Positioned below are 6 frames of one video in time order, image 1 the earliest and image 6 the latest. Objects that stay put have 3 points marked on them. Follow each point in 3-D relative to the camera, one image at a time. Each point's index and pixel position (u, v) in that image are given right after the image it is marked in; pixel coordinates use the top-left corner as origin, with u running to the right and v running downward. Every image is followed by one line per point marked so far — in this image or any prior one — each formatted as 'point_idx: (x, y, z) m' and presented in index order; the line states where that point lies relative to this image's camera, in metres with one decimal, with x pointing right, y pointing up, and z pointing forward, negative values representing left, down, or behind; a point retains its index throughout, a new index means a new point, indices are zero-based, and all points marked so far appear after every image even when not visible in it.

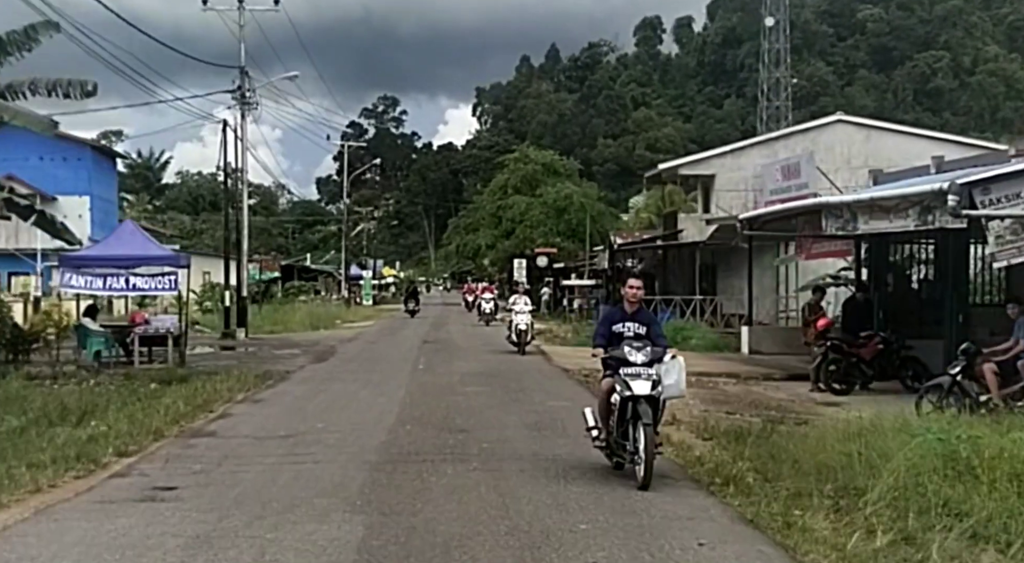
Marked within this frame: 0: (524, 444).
0: (+0.1, -1.7, +10.8) m
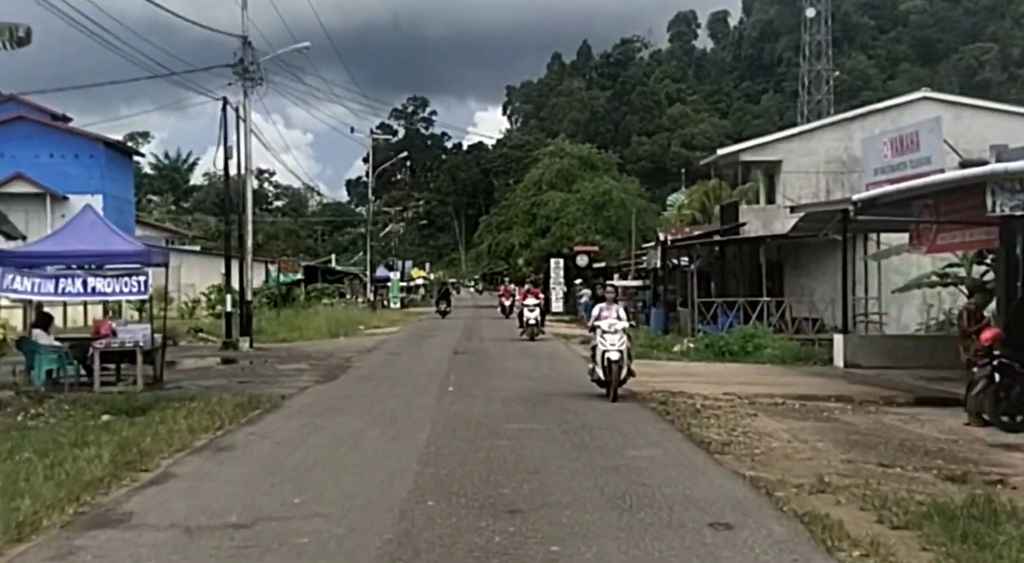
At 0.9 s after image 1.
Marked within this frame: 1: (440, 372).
0: (+0.7, -1.7, +6.5) m
1: (-1.4, -1.8, +19.6) m
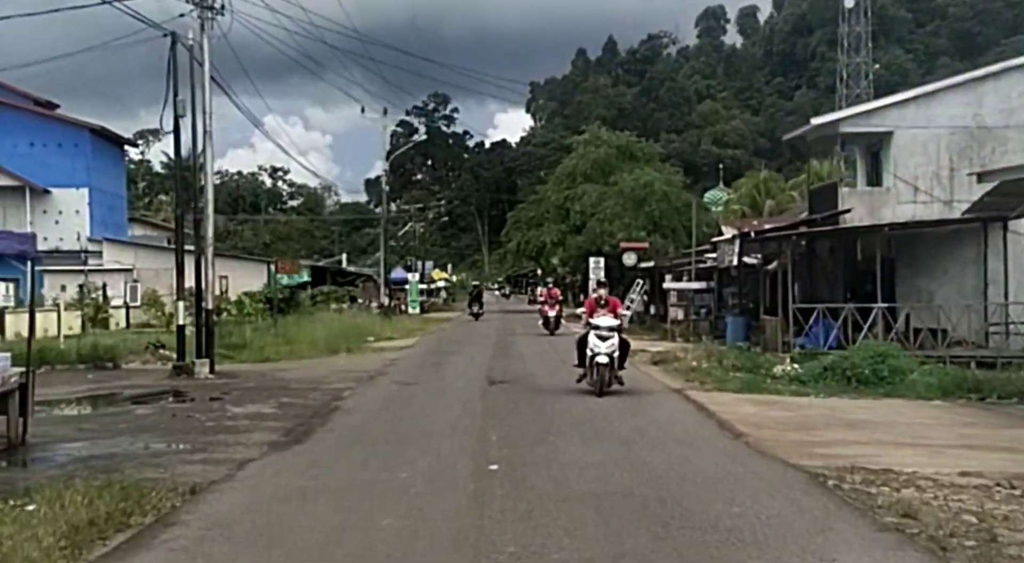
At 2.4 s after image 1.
0: (+1.3, -1.7, -0.5) m
1: (-0.5, -1.8, +12.7) m
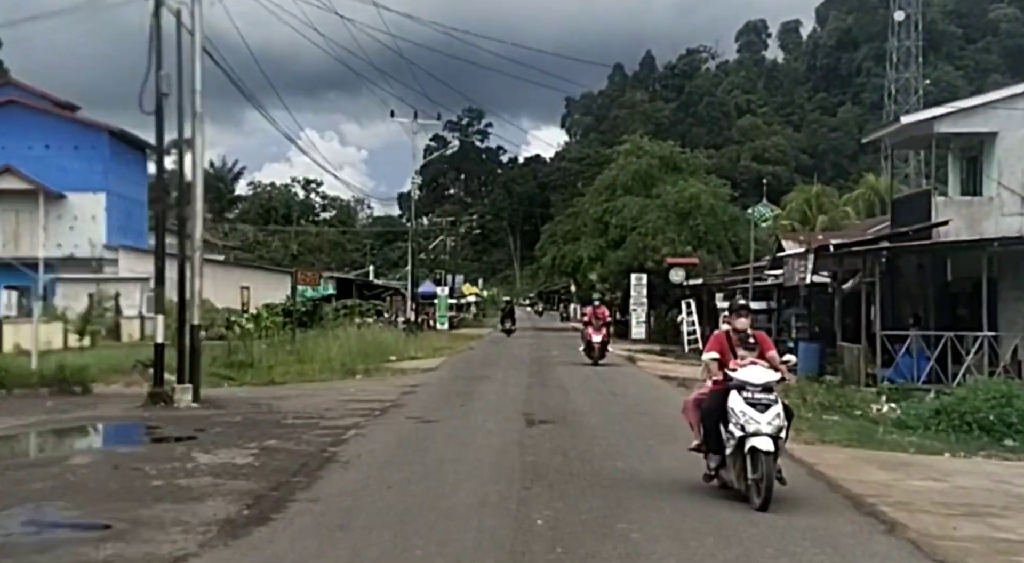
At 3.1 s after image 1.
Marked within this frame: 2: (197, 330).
0: (+1.4, -1.7, -4.0) m
1: (0.0, -1.9, +9.2) m
2: (-5.2, -0.8, +16.7) m
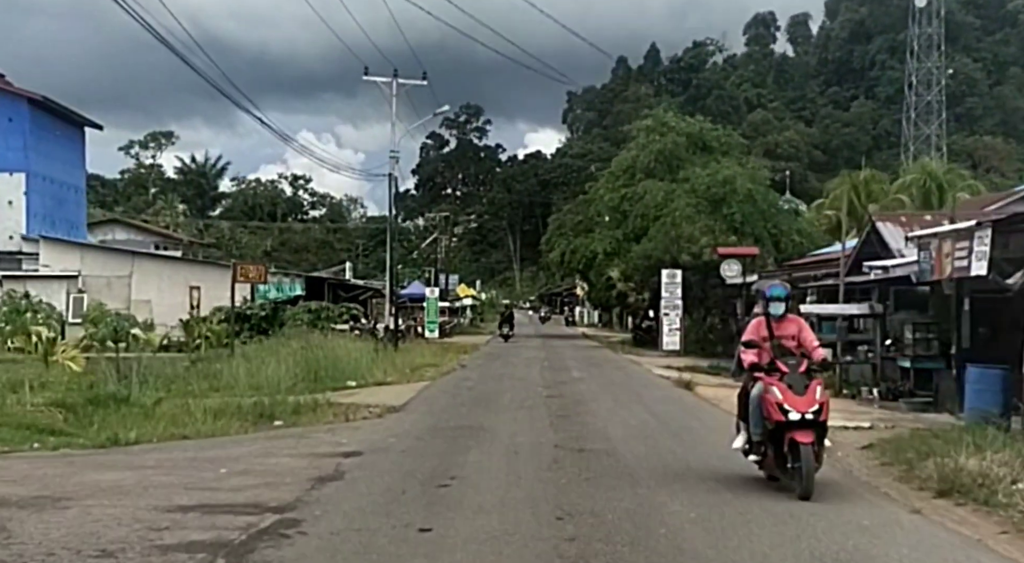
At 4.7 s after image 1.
0: (+1.6, -1.4, -13.1) m
1: (+0.1, -1.7, +0.1) m
2: (-5.0, -0.6, +7.6) m
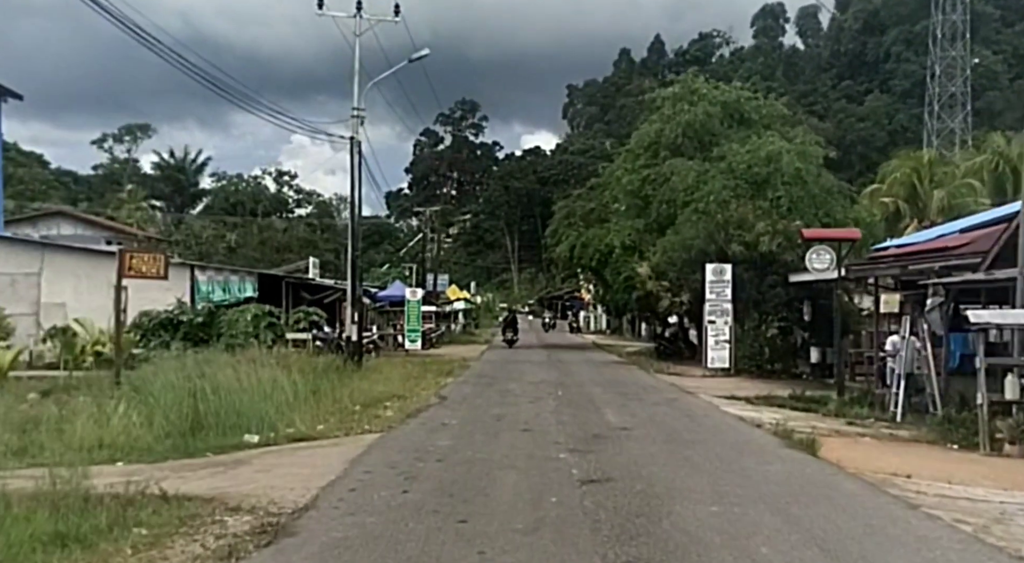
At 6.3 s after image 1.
0: (+1.7, -1.2, -21.9) m
1: (+0.2, -1.5, -8.7) m
2: (-5.0, -0.5, -1.2) m
